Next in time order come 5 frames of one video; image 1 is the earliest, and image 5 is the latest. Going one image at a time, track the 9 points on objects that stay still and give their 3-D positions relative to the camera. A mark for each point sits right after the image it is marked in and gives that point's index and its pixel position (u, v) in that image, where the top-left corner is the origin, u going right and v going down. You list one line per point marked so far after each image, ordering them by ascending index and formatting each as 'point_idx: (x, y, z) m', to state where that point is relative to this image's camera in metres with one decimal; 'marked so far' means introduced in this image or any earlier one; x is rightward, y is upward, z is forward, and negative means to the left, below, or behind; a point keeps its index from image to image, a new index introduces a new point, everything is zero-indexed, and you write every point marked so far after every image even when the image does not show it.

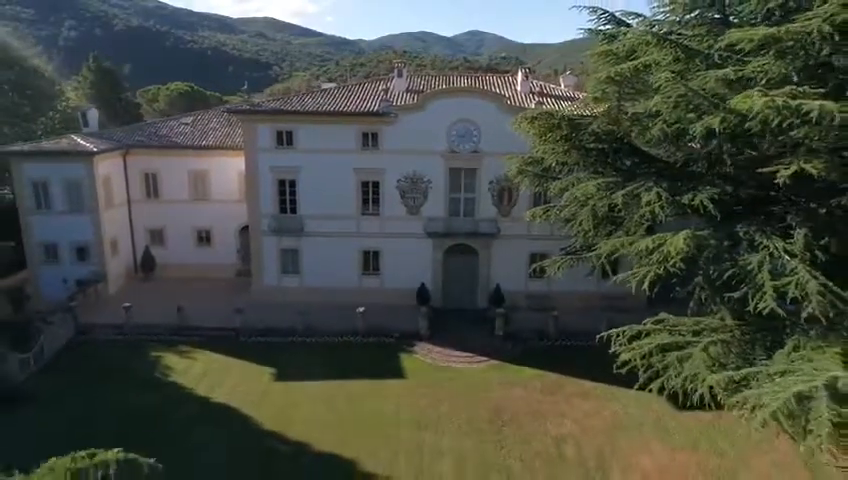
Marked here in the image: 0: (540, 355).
0: (+3.3, -3.3, +17.2) m
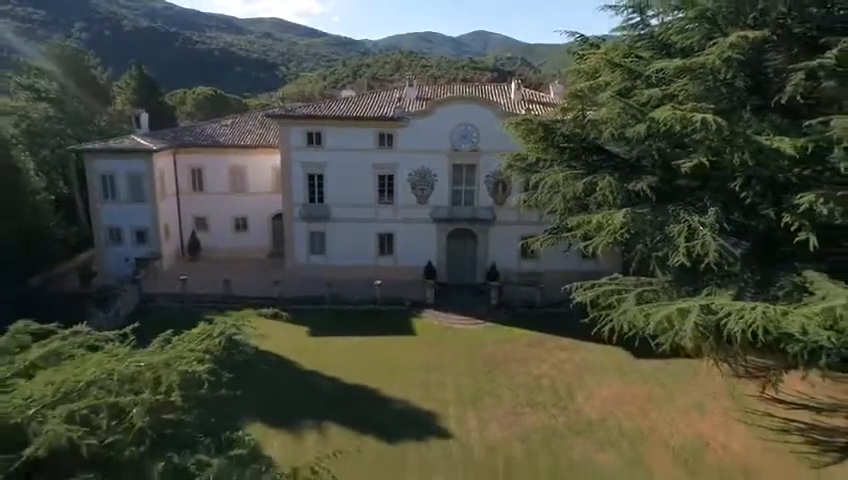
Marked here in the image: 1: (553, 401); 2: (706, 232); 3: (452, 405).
0: (+3.6, -2.7, +20.6) m
1: (+3.3, -4.1, +15.3) m
2: (+5.7, +0.2, +12.1) m
3: (+0.7, -4.1, +15.0) m
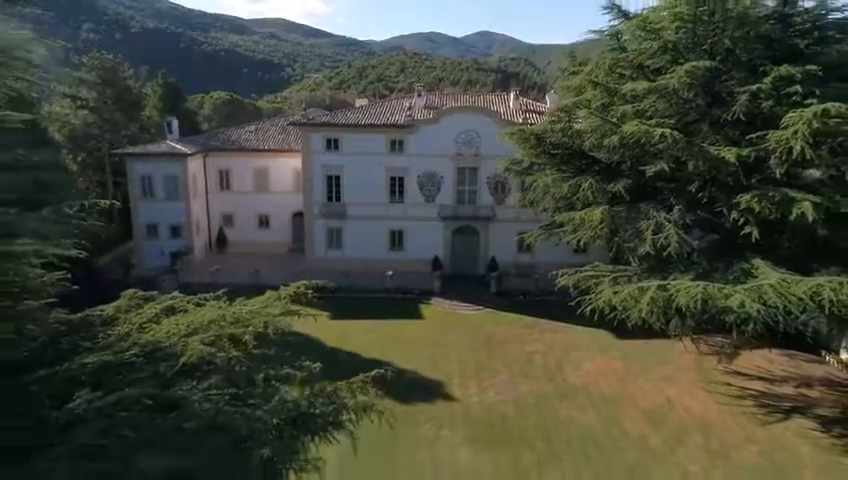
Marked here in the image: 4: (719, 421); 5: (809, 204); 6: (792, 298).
0: (+3.9, -2.5, +23.0) m
1: (+3.5, -3.9, +17.8) m
2: (+6.0, +0.4, +14.5) m
3: (+0.9, -3.9, +17.5) m
4: (+7.5, -4.6, +15.3) m
5: (+8.1, +0.7, +12.8) m
6: (+7.4, -1.1, +12.0) m
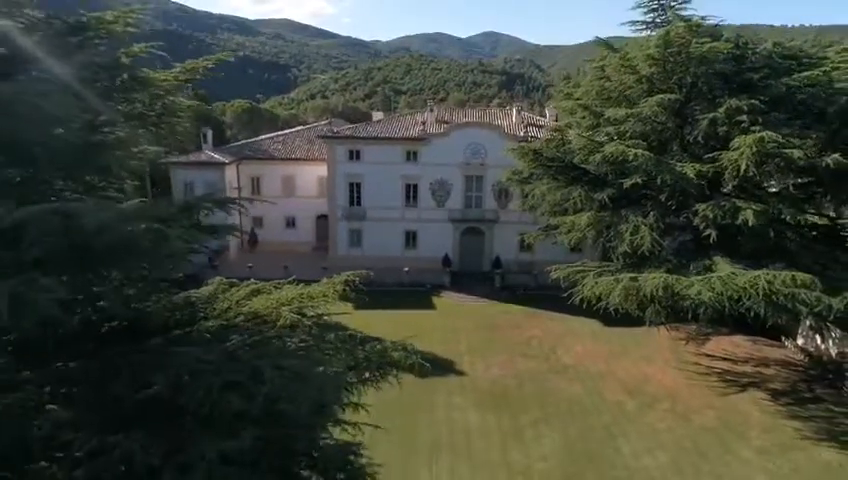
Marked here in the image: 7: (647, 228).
0: (+4.4, -2.6, +26.1) m
1: (+4.0, -3.9, +20.8) m
2: (+6.4, +0.3, +17.5) m
3: (+1.4, -3.9, +20.5) m
4: (+8.0, -4.6, +18.3) m
5: (+8.6, +0.7, +15.8) m
6: (+7.8, -1.2, +15.0) m
7: (+6.5, +0.3, +17.6) m
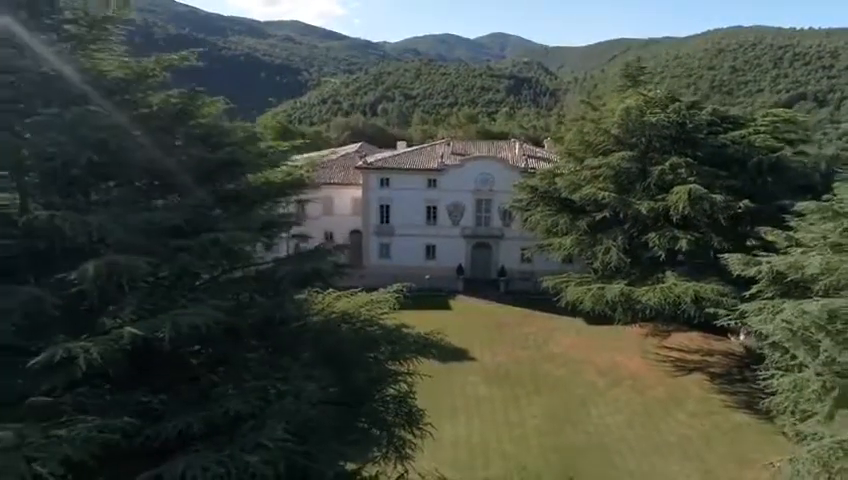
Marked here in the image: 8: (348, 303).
0: (+5.3, -3.3, +31.9) m
1: (+4.9, -4.7, +26.6) m
2: (+7.3, -0.4, +23.3) m
3: (+2.3, -4.7, +26.3) m
4: (+8.8, -5.4, +24.0) m
5: (+9.5, 0.0, +21.5) m
6: (+8.6, -1.9, +20.8) m
7: (+7.4, -0.4, +23.4) m
8: (-2.1, -1.8, +17.0) m
